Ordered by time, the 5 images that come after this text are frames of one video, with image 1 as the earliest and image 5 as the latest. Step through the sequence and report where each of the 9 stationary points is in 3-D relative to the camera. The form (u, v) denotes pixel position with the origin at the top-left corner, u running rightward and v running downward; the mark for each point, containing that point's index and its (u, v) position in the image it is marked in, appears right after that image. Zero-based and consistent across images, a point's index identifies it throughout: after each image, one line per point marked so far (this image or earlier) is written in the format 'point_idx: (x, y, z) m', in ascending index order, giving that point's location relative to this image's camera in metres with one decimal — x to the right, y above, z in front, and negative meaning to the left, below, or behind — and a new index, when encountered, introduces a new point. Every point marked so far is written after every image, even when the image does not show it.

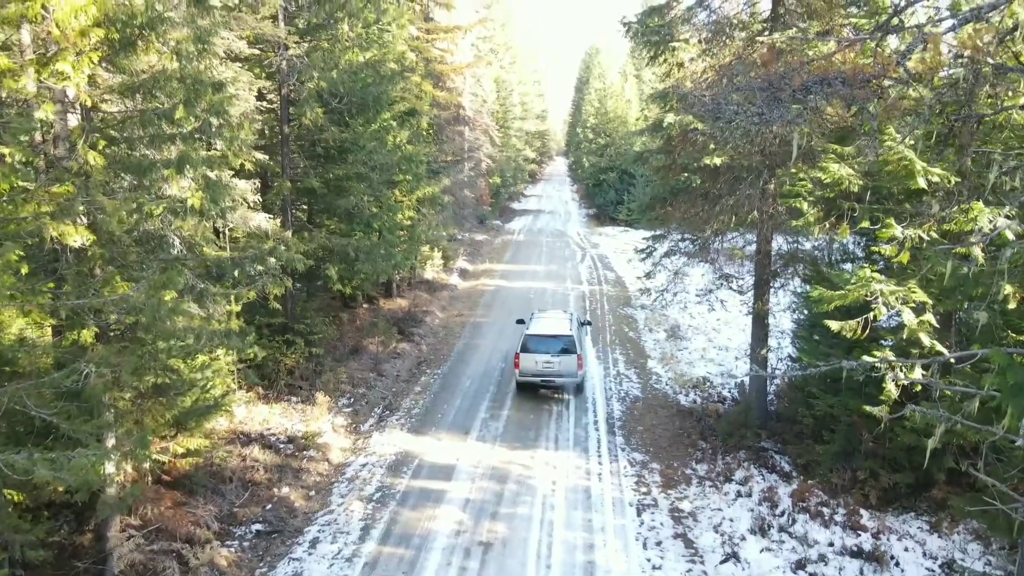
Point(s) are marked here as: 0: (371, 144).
0: (-2.6, +2.7, +13.9) m
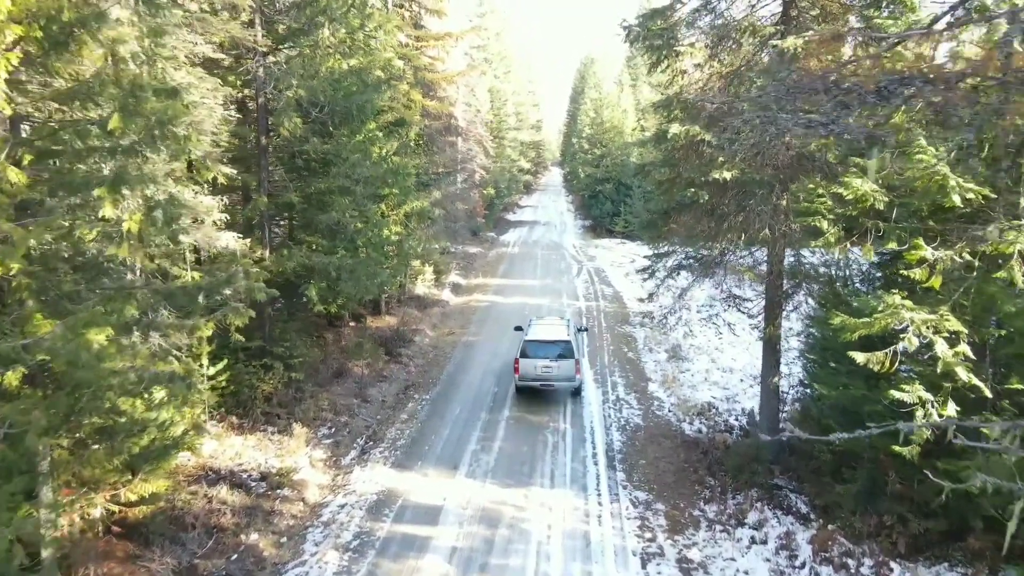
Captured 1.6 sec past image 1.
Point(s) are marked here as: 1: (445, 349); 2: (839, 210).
0: (-2.8, +2.3, +13.1) m
1: (-1.7, -1.5, +18.4) m
2: (+3.6, +0.9, +8.3) m
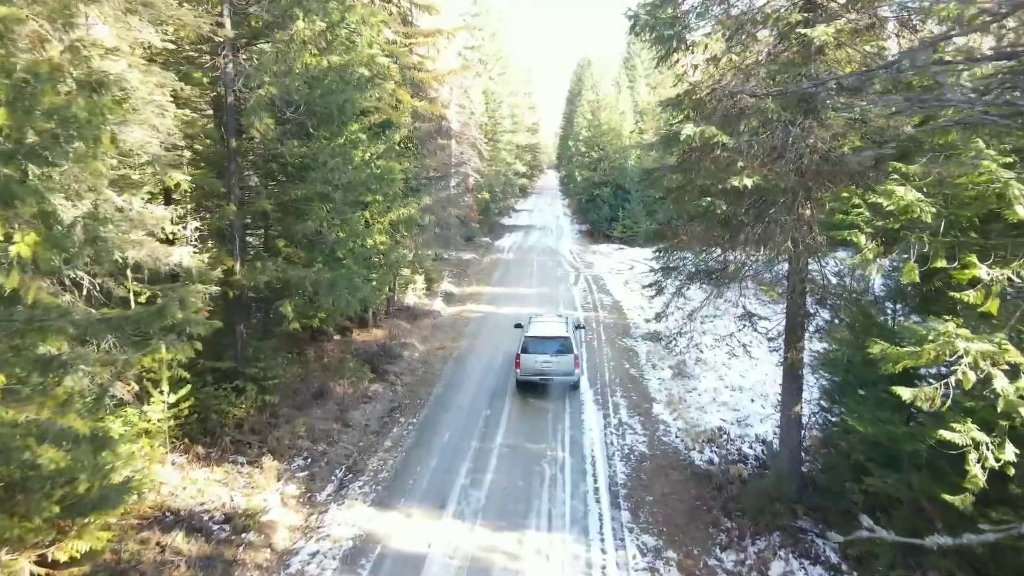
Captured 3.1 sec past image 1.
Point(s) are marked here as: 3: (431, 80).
0: (-2.9, +2.1, +12.0) m
1: (-1.8, -1.8, +17.3) m
2: (+3.6, +0.6, +7.2) m
3: (-2.1, +5.3, +19.0) m
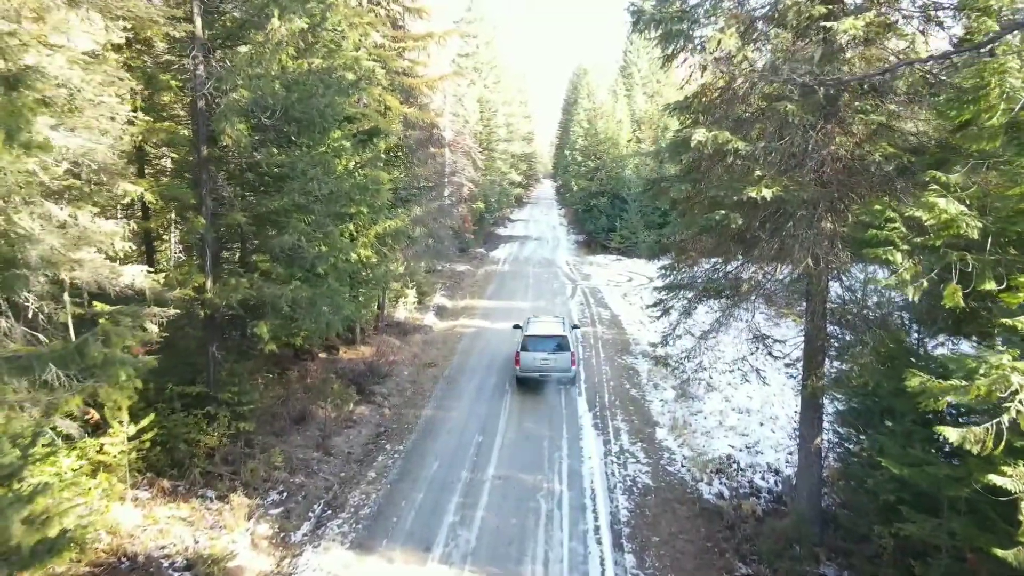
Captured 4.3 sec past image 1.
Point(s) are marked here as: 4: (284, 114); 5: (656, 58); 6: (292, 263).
0: (-3.0, +1.8, +11.2) m
1: (-1.9, -2.1, +16.5) m
2: (+3.5, +0.4, +6.4) m
3: (-2.2, +4.9, +18.2) m
4: (-3.5, +2.7, +11.4) m
5: (+1.7, +2.8, +8.9) m
6: (-3.5, +0.4, +11.7) m
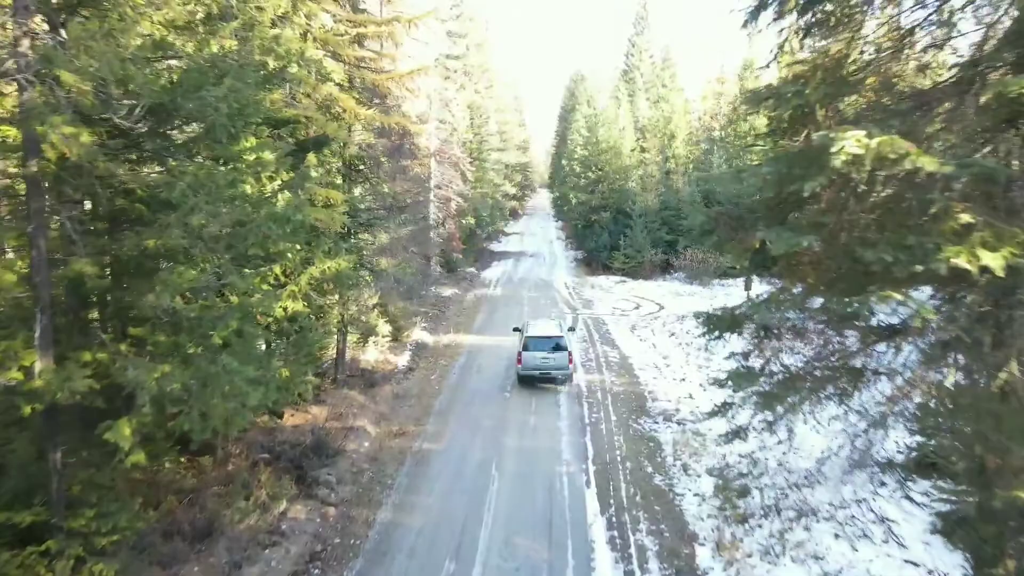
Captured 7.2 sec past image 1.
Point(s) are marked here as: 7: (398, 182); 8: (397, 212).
0: (-3.2, +1.0, +7.6) m
1: (-2.1, -3.0, +12.8) m
2: (+3.3, -0.3, +2.8) m
3: (-2.5, +4.0, +14.7) m
4: (-3.7, +1.8, +7.8) m
5: (+1.6, +2.0, +5.4) m
6: (-3.7, -0.4, +8.1) m
7: (-2.7, +2.5, +17.6) m
8: (-2.6, +1.7, +17.2) m
